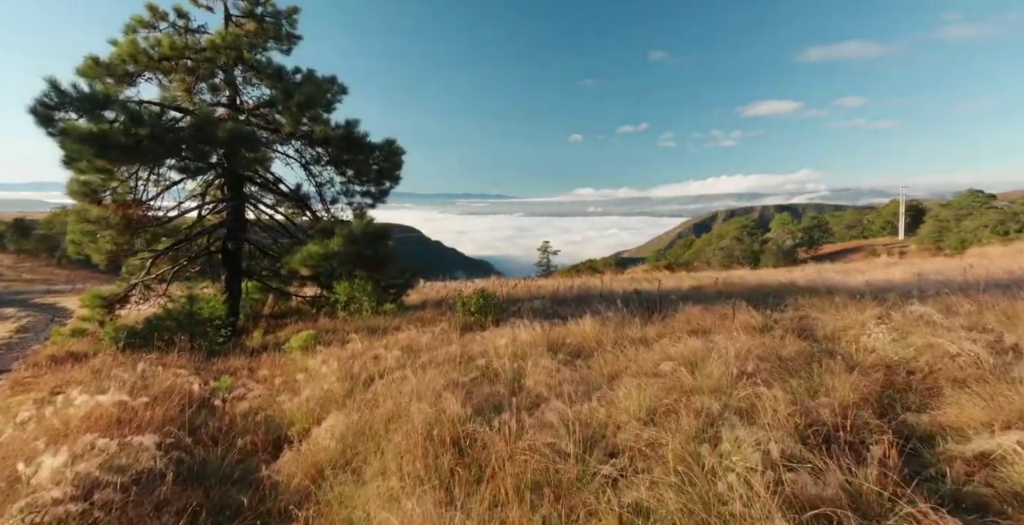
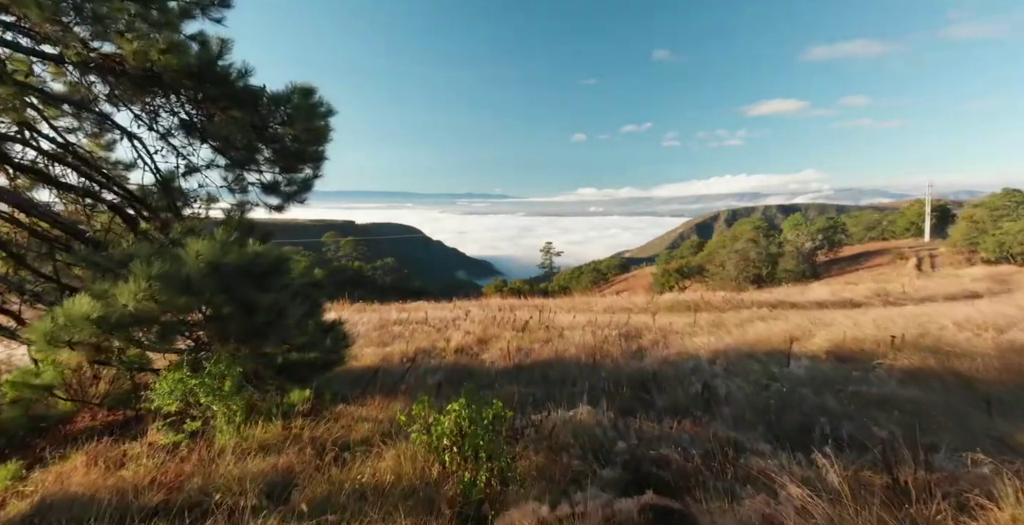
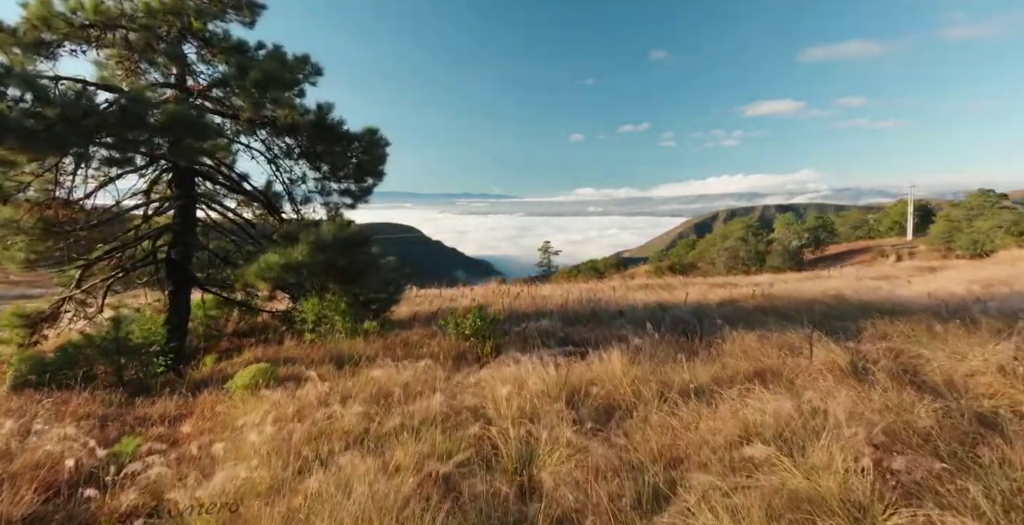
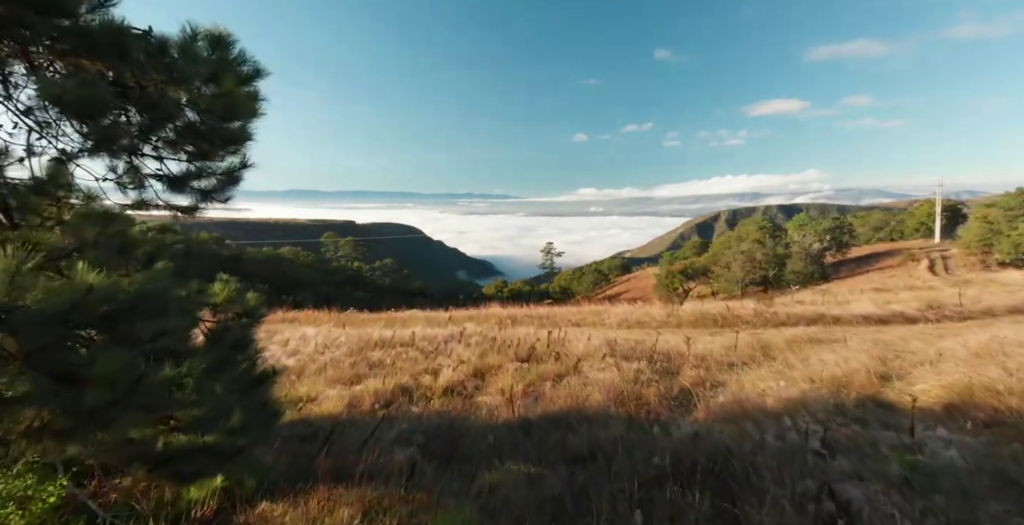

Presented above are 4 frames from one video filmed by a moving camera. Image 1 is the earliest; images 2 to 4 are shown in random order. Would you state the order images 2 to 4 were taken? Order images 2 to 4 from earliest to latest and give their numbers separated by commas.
3, 2, 4
